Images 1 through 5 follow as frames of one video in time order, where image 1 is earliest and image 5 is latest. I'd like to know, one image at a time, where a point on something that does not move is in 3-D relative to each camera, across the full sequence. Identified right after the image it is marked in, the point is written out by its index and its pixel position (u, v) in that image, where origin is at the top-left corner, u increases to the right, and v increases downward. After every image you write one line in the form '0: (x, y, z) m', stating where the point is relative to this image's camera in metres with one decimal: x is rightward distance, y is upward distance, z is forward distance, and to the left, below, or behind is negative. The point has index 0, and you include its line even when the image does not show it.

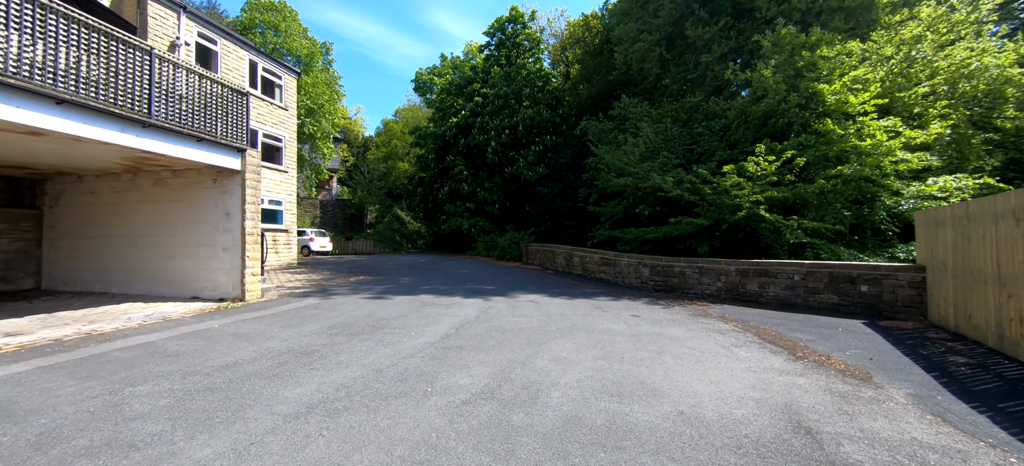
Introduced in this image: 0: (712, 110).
0: (+7.3, +4.5, +14.3) m
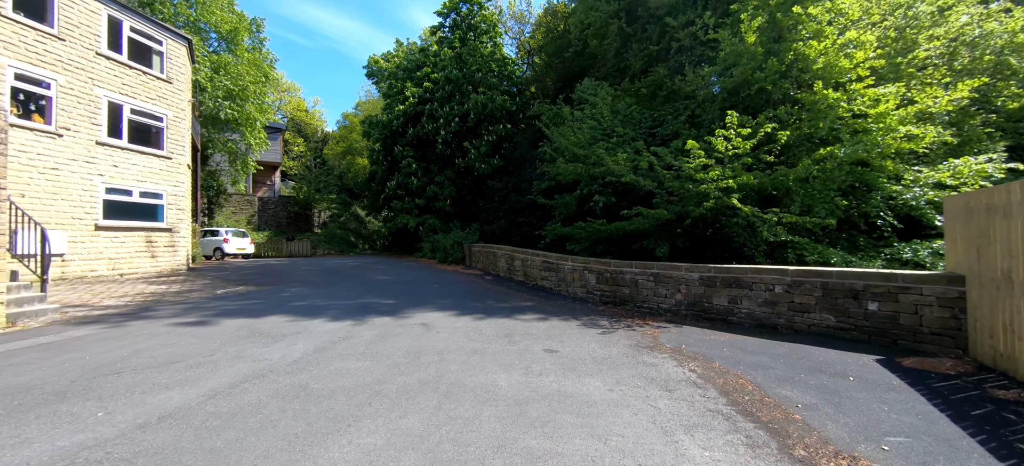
0: (+5.1, +4.5, +12.3) m
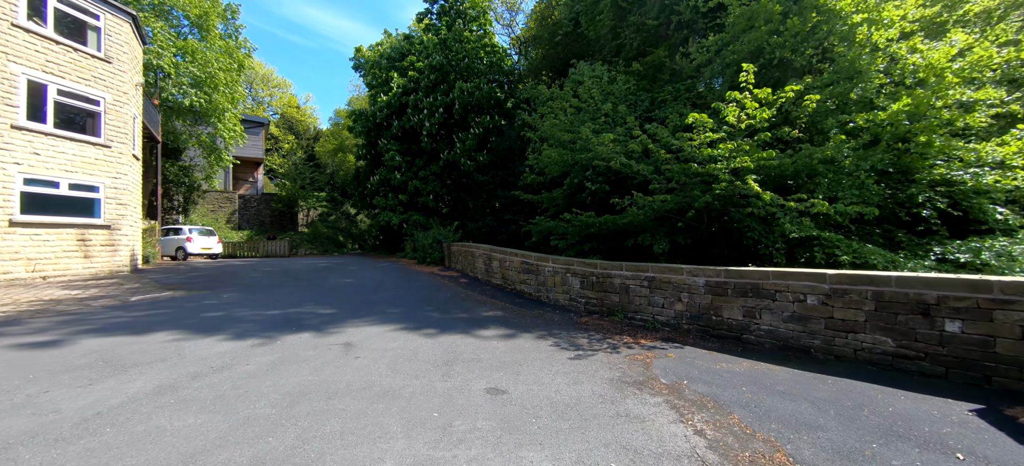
0: (+4.6, +4.6, +10.8) m
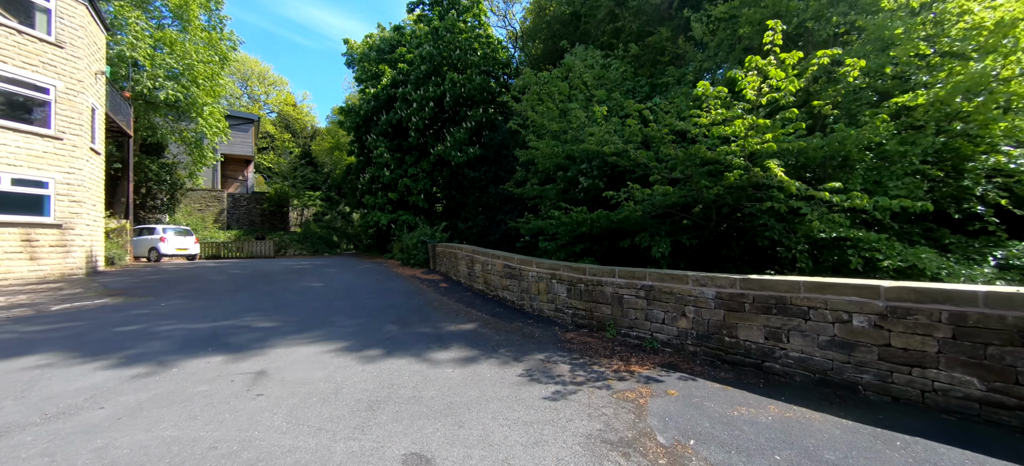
0: (+4.2, +4.6, +9.8) m
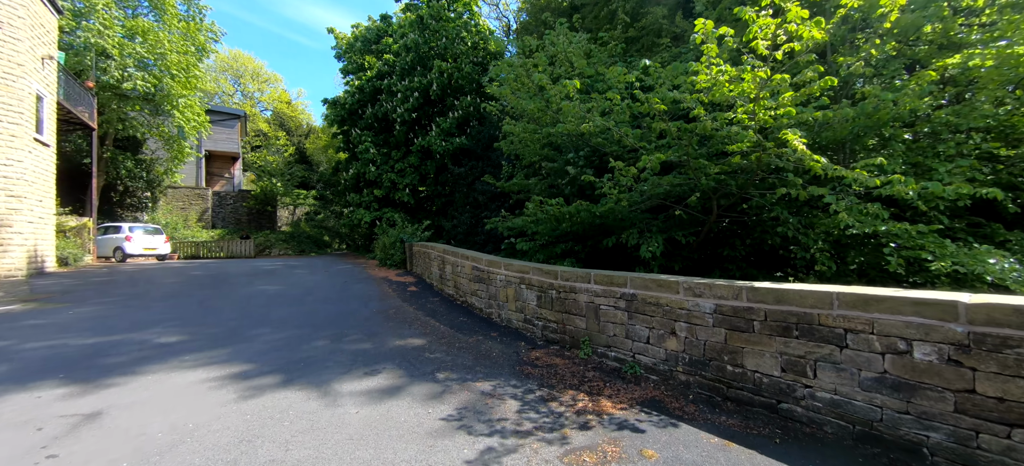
0: (+3.7, +4.7, +8.7) m
